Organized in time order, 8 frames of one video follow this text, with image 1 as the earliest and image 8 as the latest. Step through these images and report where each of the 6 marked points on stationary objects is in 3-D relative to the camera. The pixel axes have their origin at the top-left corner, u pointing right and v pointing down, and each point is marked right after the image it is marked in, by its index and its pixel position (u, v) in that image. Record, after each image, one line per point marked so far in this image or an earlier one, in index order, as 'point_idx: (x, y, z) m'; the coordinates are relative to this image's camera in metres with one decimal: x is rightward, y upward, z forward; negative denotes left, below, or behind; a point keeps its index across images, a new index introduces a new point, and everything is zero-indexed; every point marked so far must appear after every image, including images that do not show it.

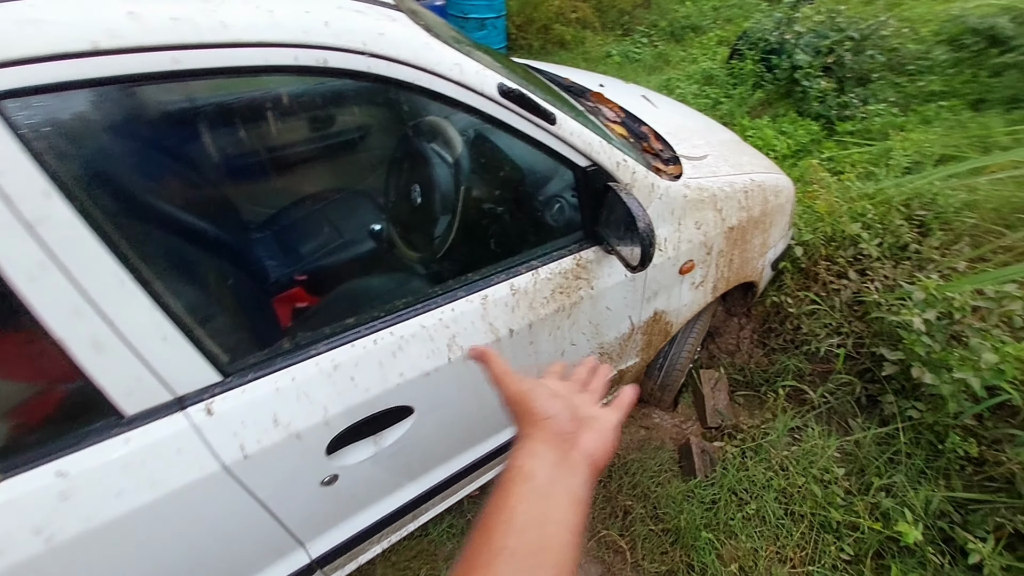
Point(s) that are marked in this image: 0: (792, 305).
0: (+1.8, -0.1, +3.0) m
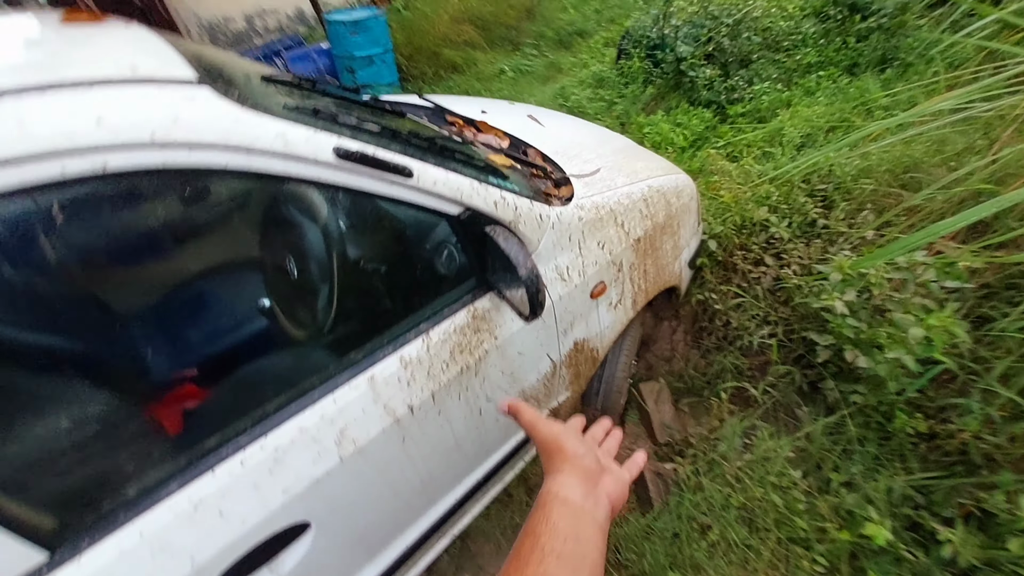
0: (+1.3, -0.1, +2.8) m
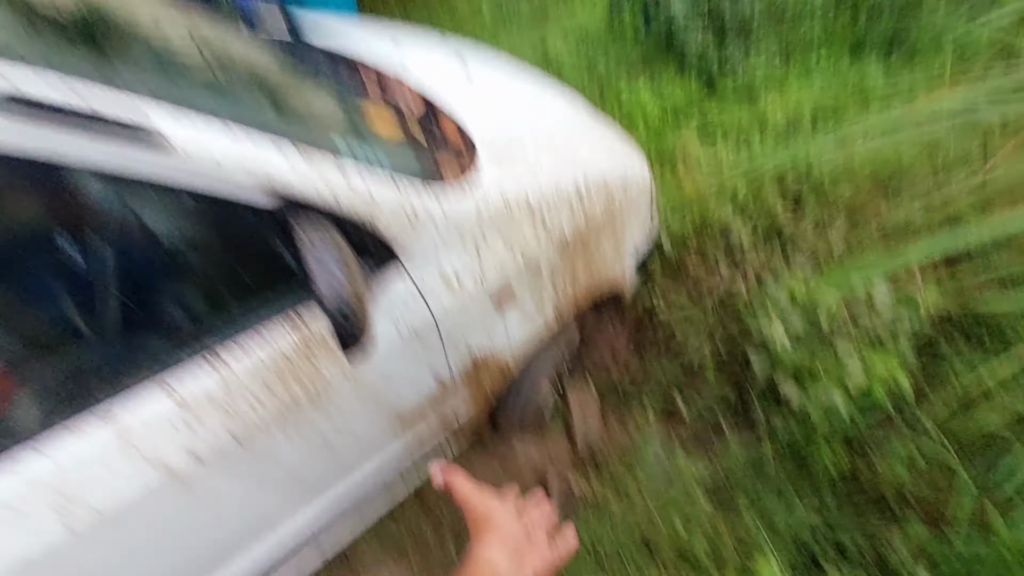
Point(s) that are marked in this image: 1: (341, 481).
0: (+0.8, -0.1, +2.5) m
1: (-0.6, -0.7, +1.6) m
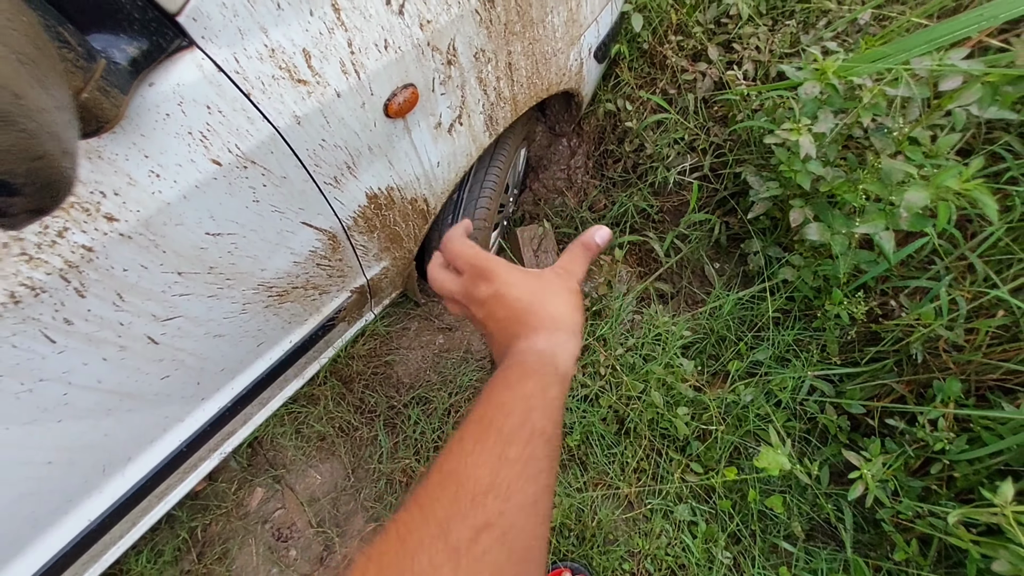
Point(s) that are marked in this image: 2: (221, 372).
0: (+0.5, +0.7, +2.0) m
1: (-0.8, -0.2, +1.2) m
2: (-0.8, -0.2, +1.2) m
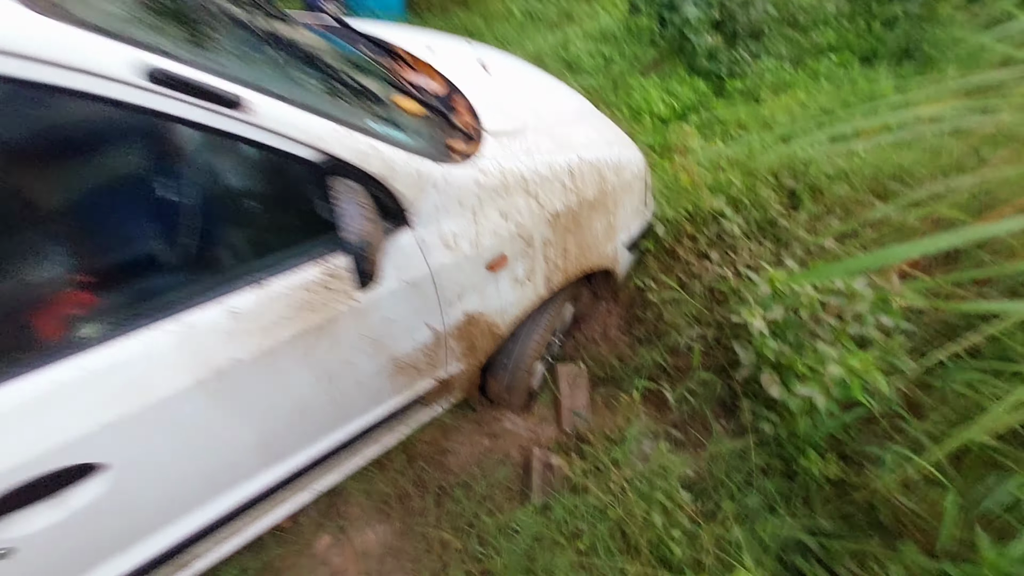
0: (+0.8, 0.0, +2.7) m
1: (-0.7, -0.5, +1.8) m
2: (-0.6, -0.5, +1.8) m
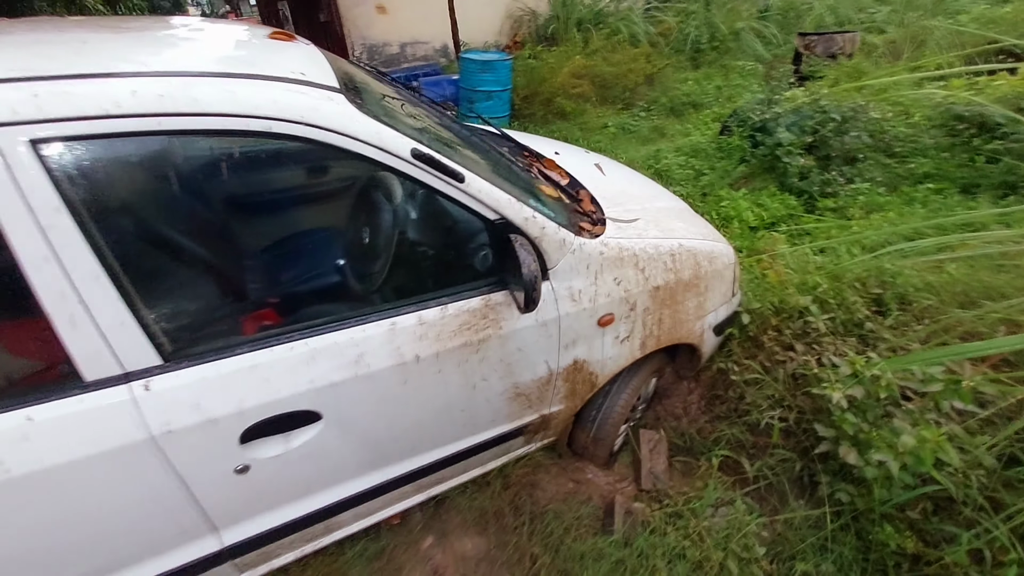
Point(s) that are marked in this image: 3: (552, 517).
0: (+1.4, -0.5, +2.9) m
1: (-0.2, -0.7, +2.2) m
2: (-0.2, -0.7, +2.2) m
3: (+0.2, -1.3, +2.5) m
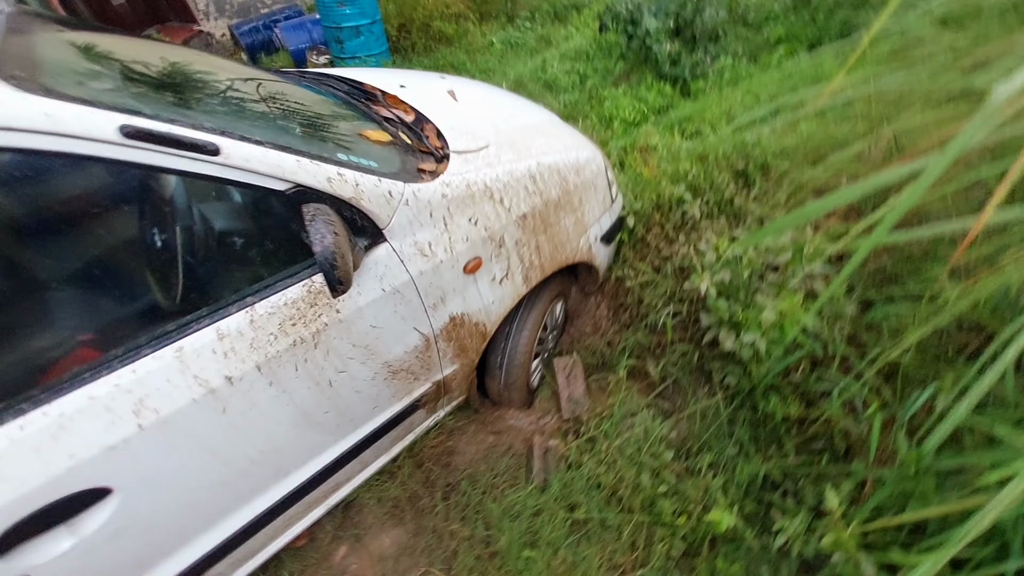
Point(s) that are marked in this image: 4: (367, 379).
0: (+0.7, +0.1, +2.9) m
1: (-0.7, -0.6, +2.0) m
2: (-0.7, -0.6, +2.0) m
3: (-0.2, -1.0, +2.4) m
4: (-0.6, -0.4, +2.0) m
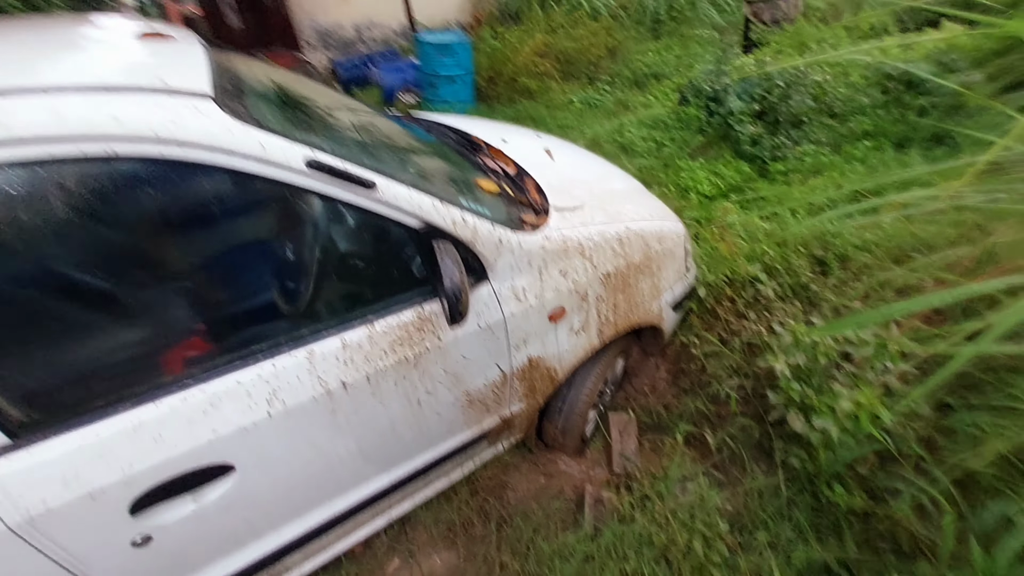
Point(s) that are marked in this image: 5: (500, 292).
0: (+1.2, -0.4, +3.0) m
1: (-0.4, -0.7, +2.2) m
2: (-0.4, -0.7, +2.2) m
3: (0.0, -1.2, +2.5) m
4: (-0.3, -0.5, +2.2) m
5: (-0.1, 0.0, +2.1) m
